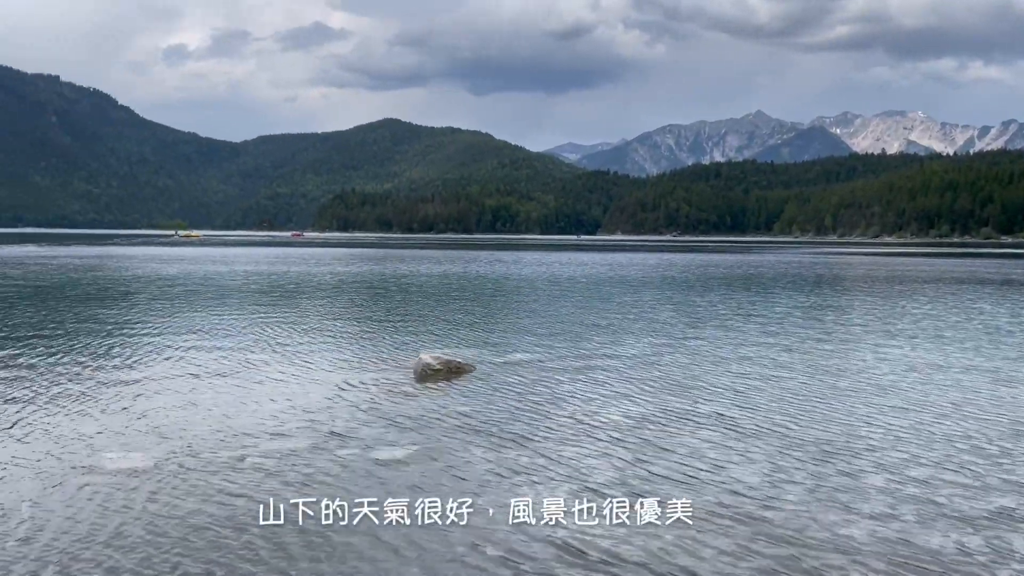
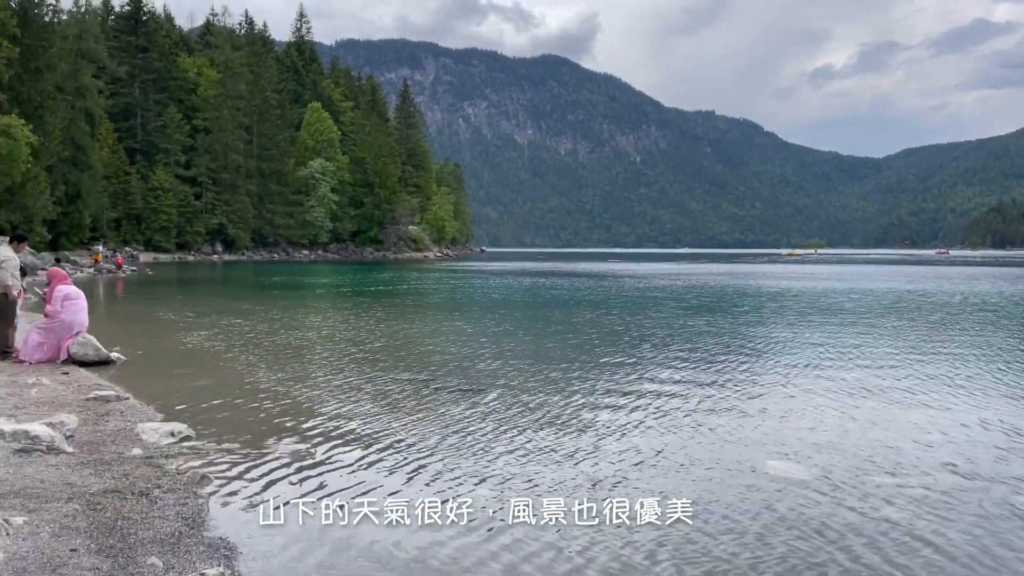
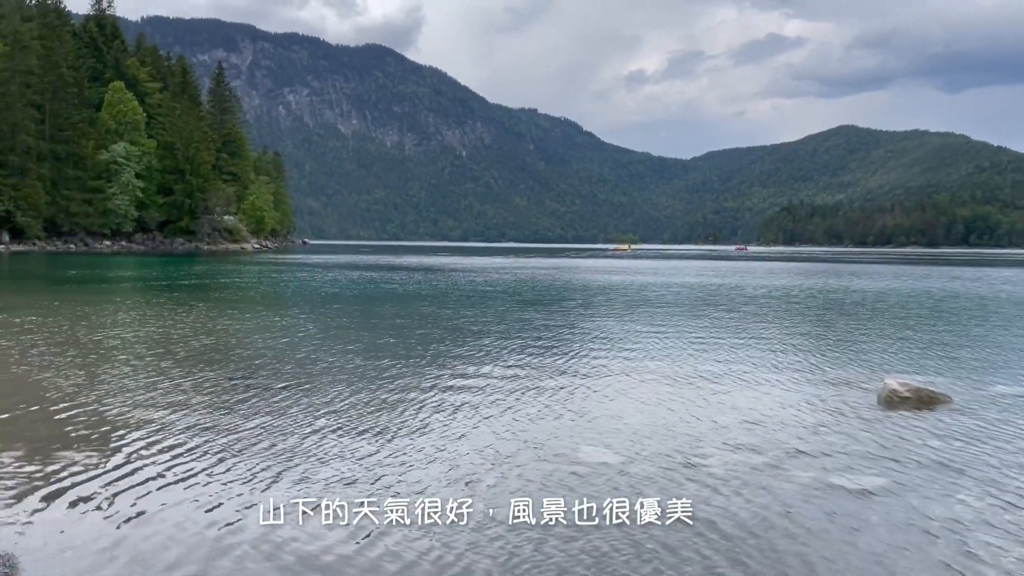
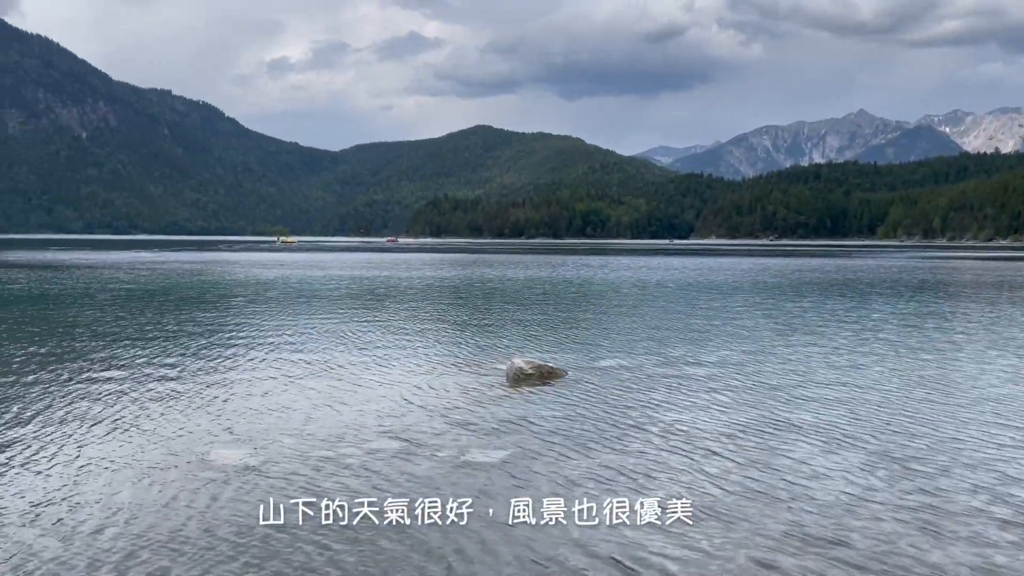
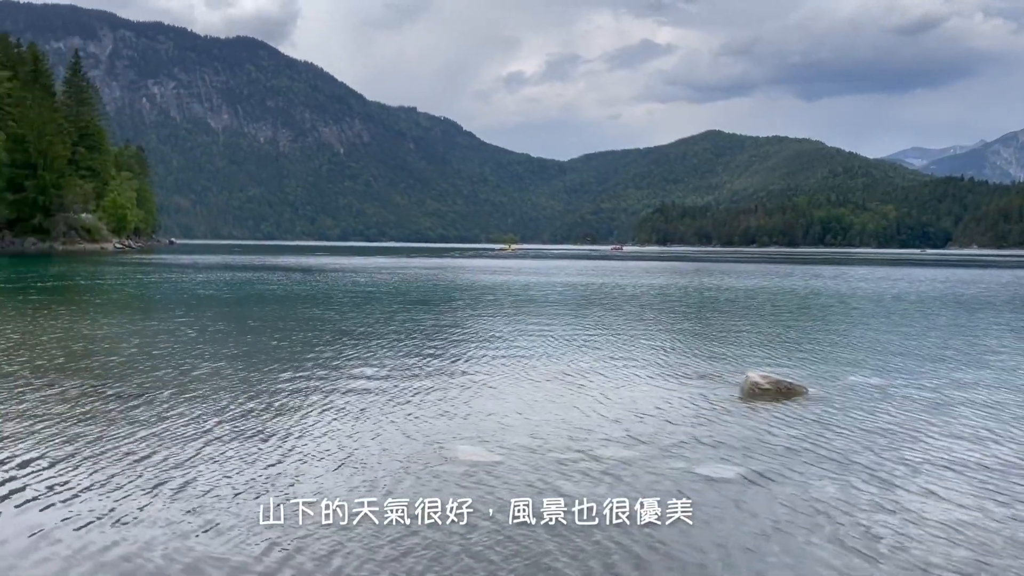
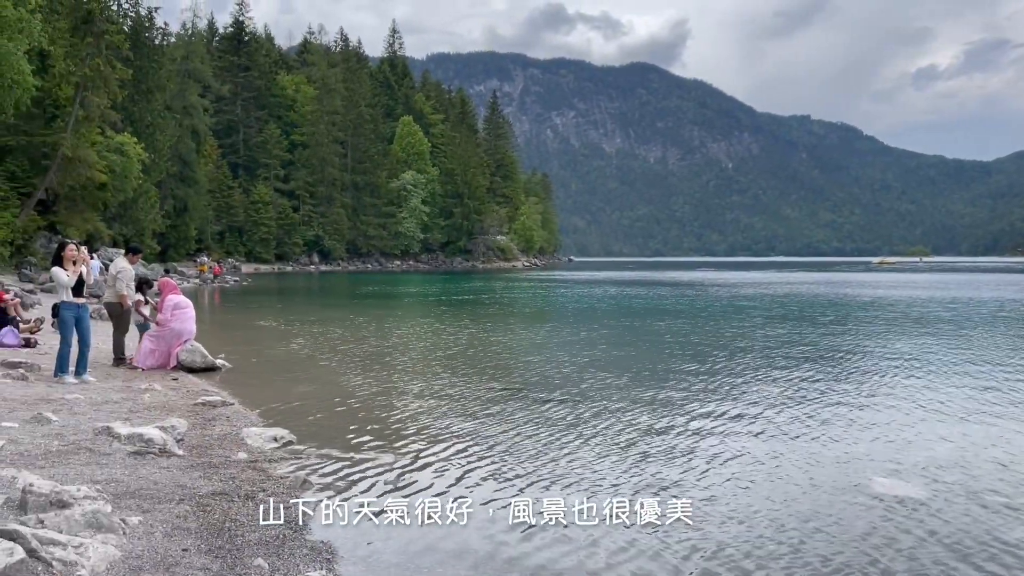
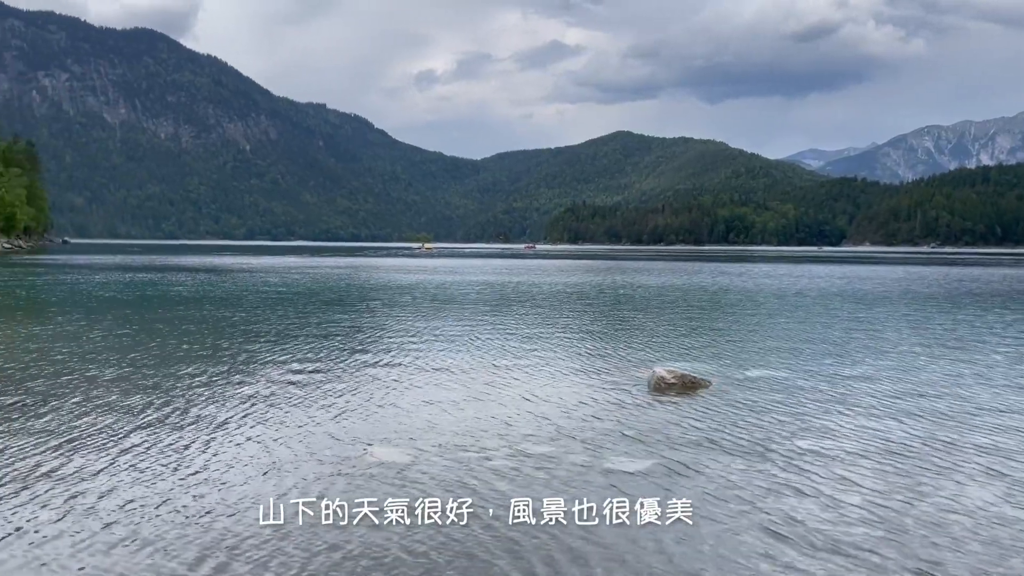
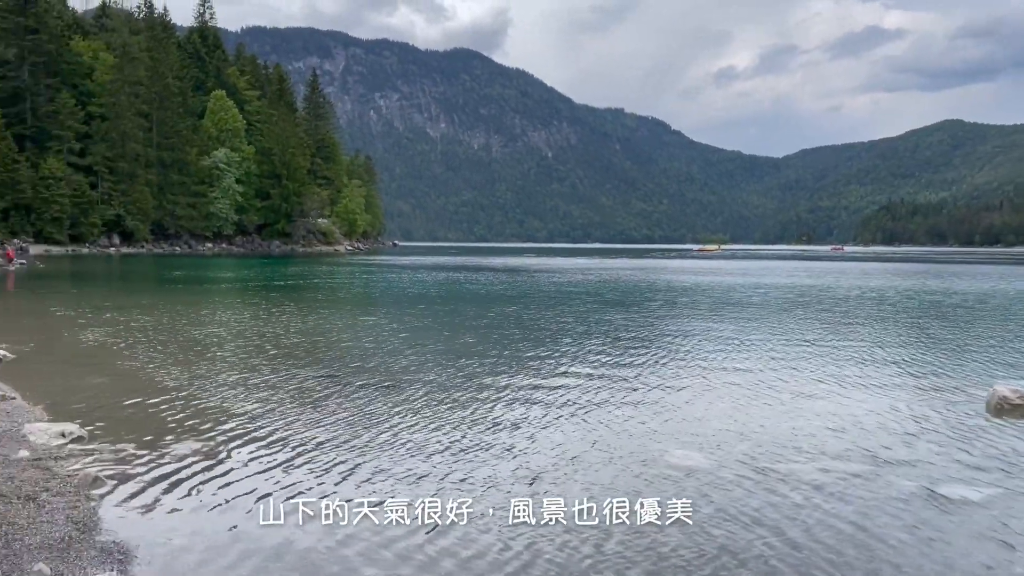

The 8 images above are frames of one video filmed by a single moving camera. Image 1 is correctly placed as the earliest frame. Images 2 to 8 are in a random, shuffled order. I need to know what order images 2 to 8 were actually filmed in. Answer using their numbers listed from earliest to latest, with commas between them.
4, 7, 5, 3, 8, 2, 6
